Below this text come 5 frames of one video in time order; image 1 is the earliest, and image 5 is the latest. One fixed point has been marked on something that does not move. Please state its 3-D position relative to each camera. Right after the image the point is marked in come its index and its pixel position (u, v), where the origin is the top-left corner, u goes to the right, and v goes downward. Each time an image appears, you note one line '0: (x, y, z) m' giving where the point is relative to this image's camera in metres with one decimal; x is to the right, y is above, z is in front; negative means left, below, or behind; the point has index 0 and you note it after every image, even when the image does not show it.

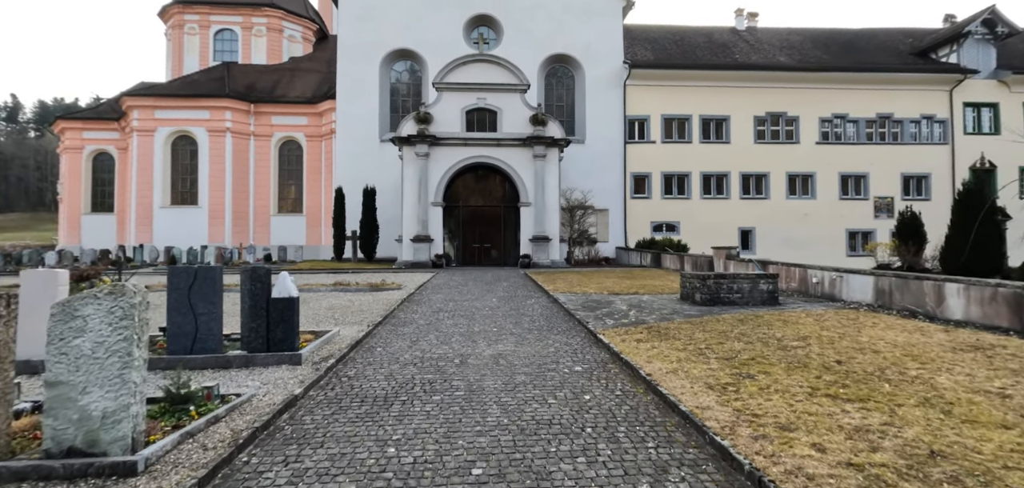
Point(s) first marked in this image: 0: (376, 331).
0: (-2.0, -1.3, +6.6) m
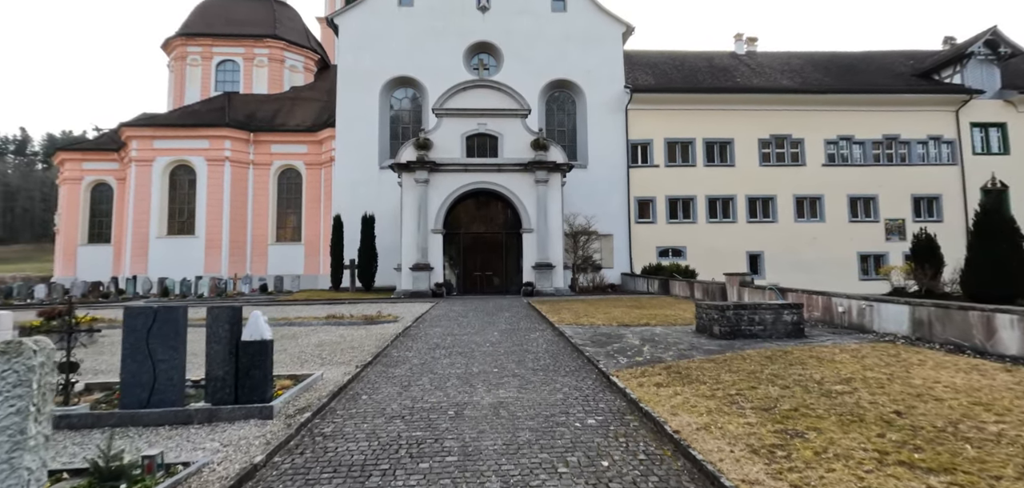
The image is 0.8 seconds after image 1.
0: (-2.0, -1.7, +6.0) m
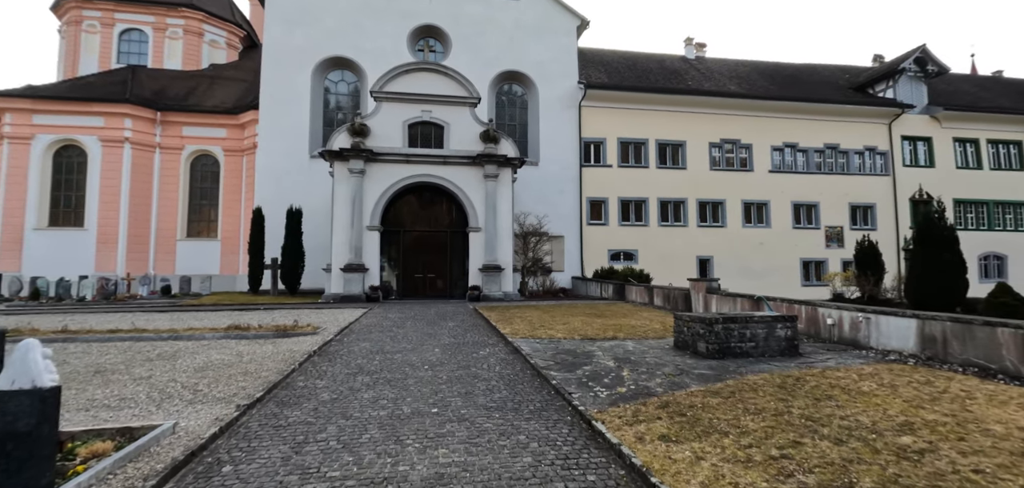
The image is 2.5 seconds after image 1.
0: (-2.5, -1.7, +4.2) m
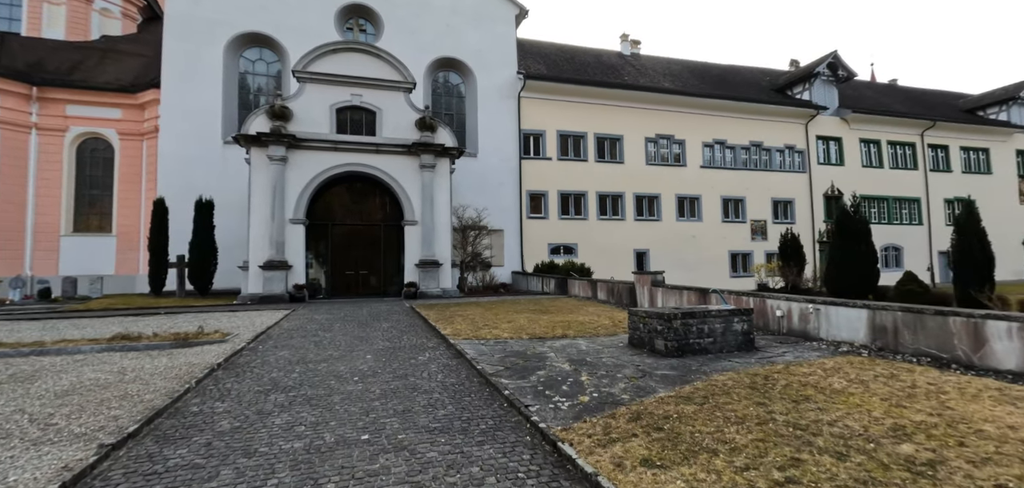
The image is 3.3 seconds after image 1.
0: (-2.9, -1.6, +3.2) m
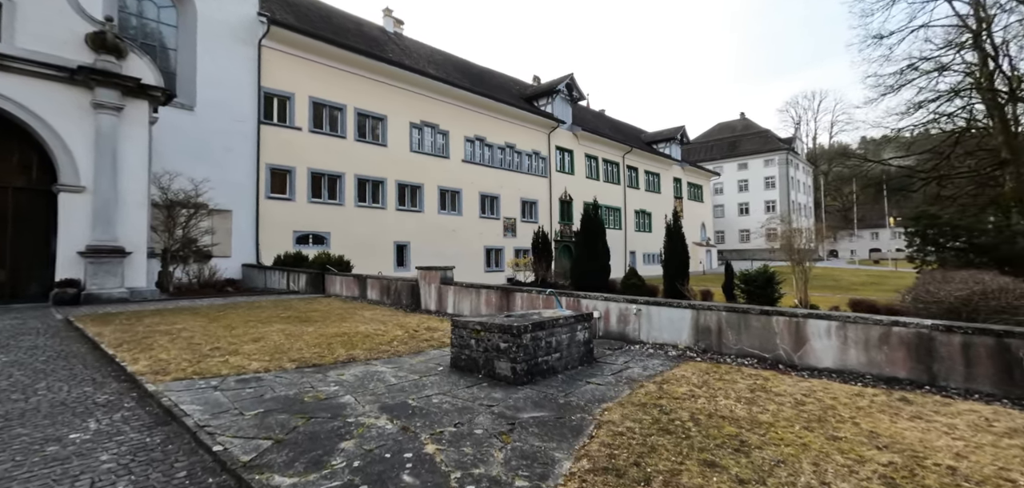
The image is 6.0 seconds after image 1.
0: (-2.8, -1.4, -0.4) m
